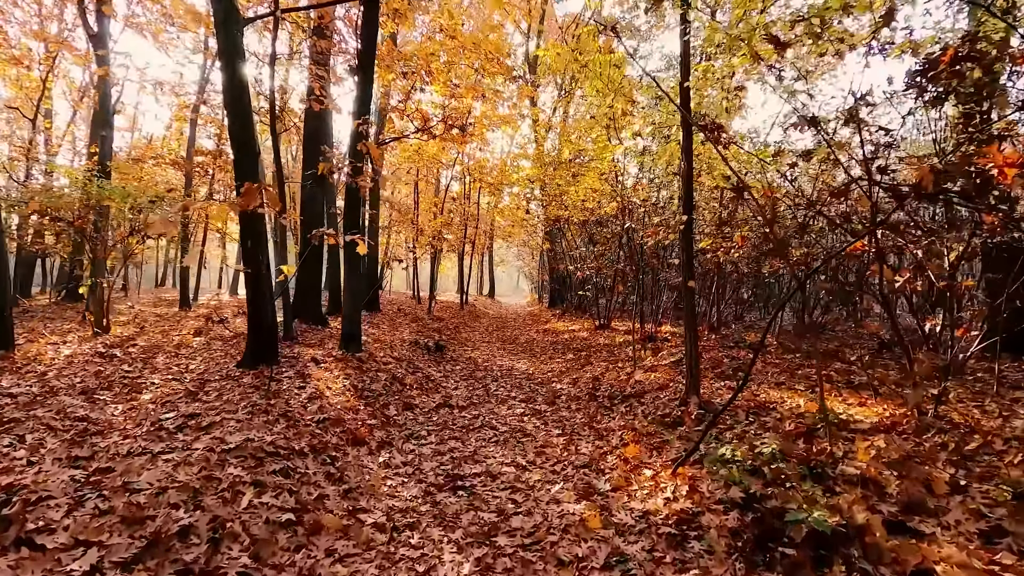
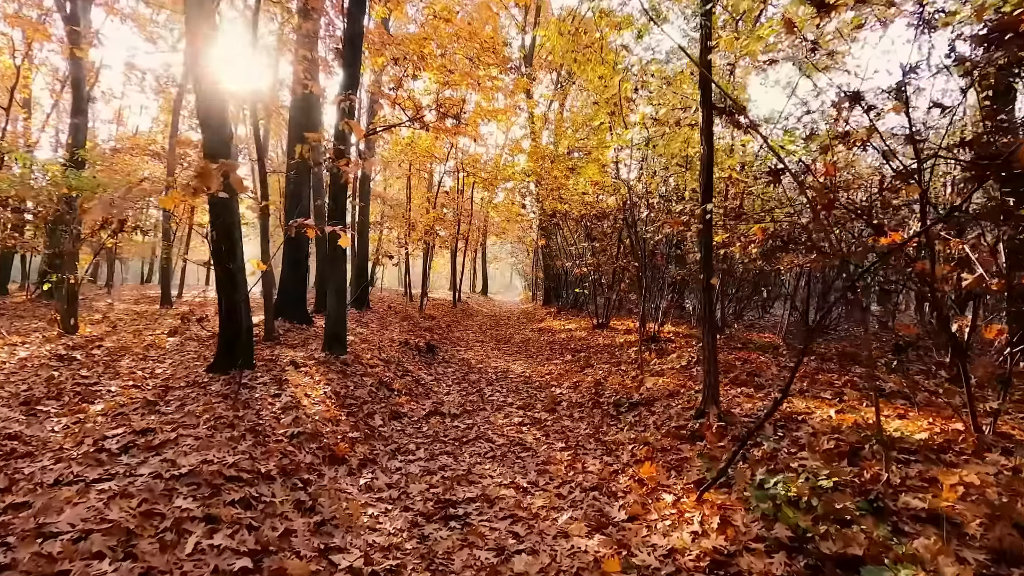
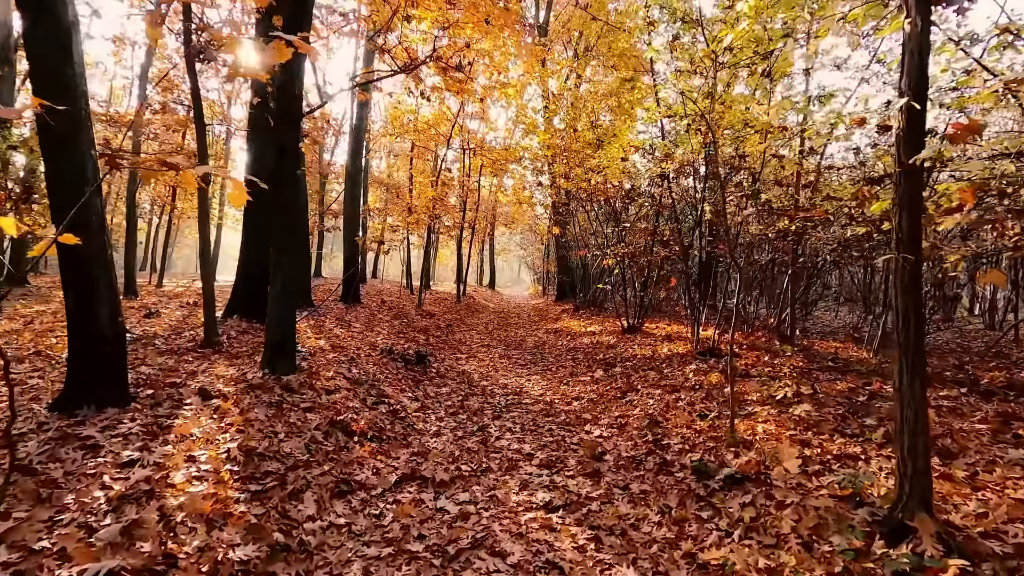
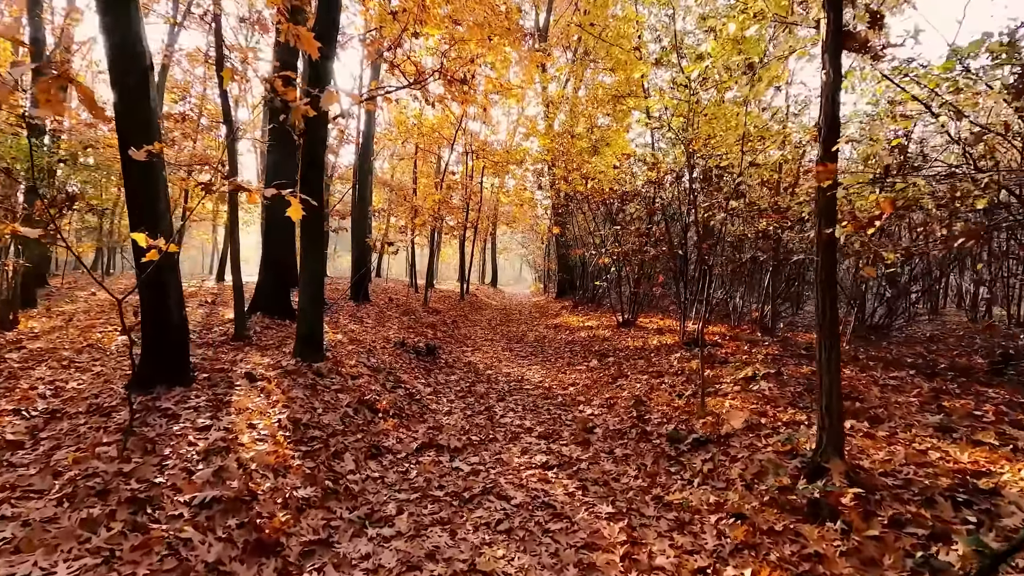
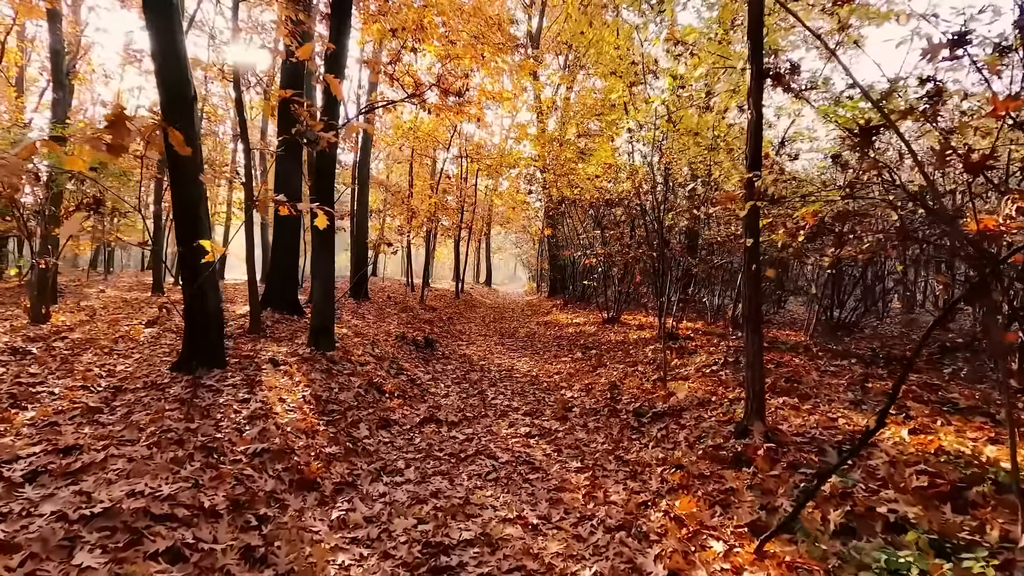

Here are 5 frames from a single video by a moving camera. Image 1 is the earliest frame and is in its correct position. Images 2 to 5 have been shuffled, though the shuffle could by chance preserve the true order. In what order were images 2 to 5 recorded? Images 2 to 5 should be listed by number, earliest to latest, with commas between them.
2, 5, 4, 3
